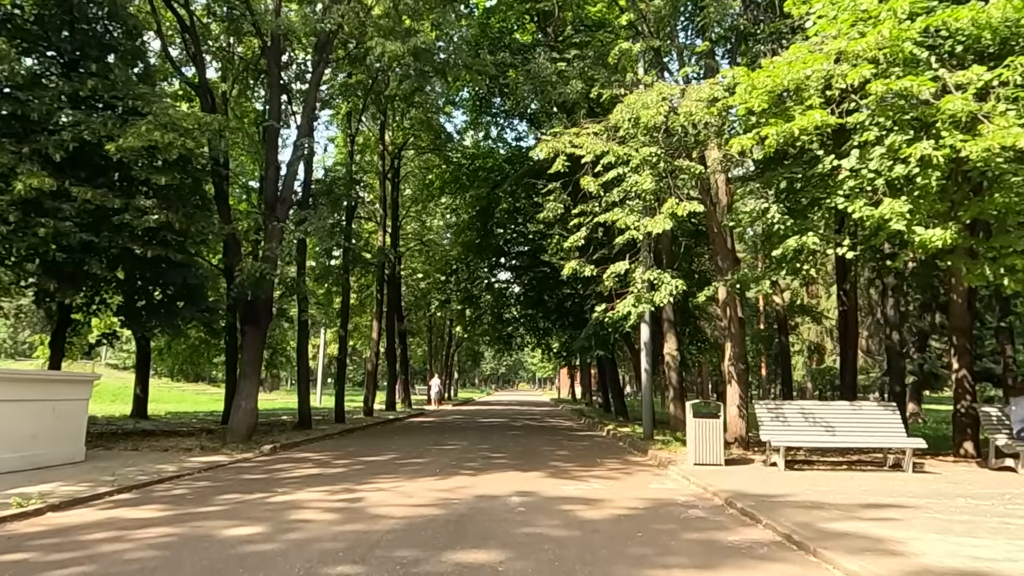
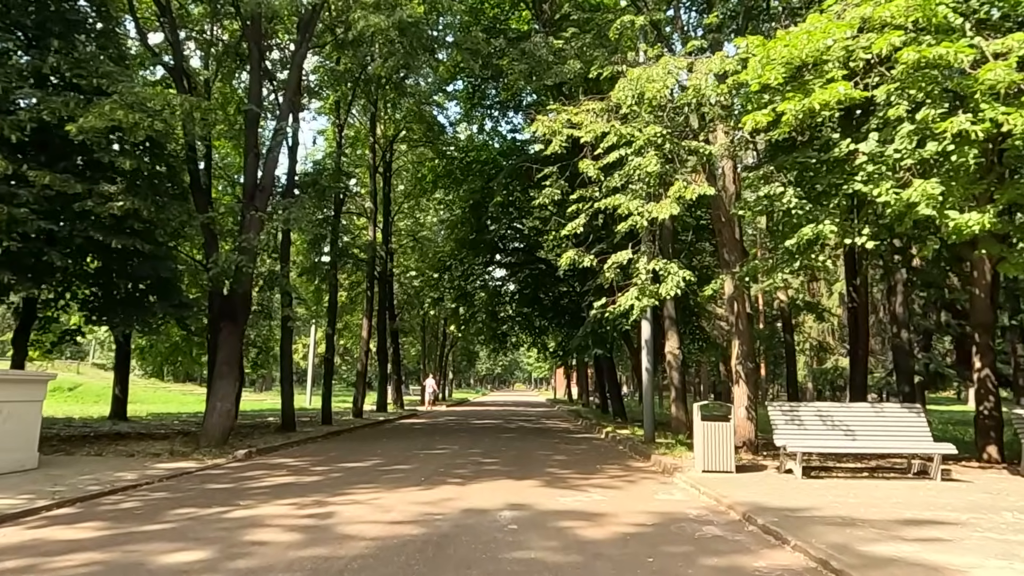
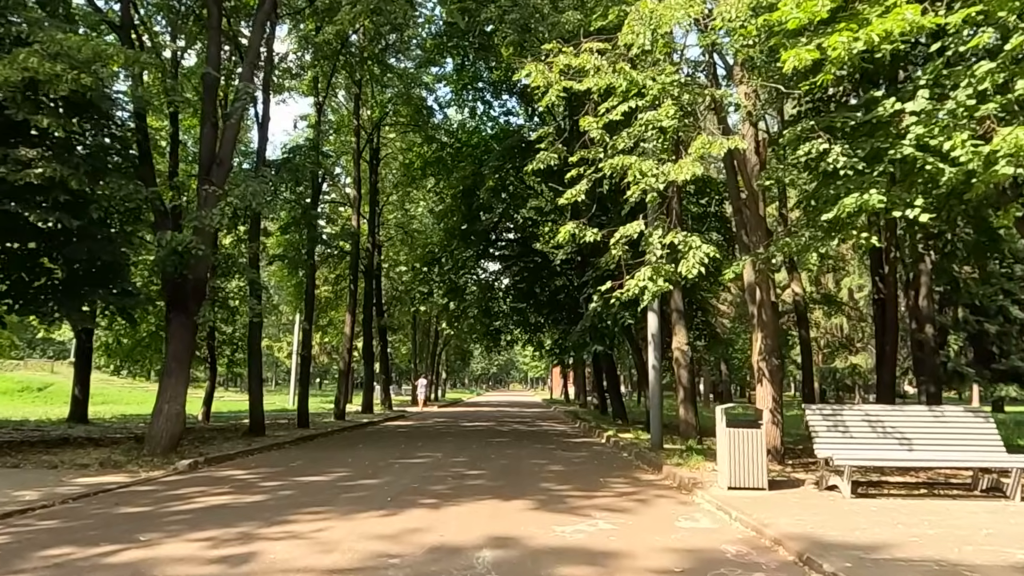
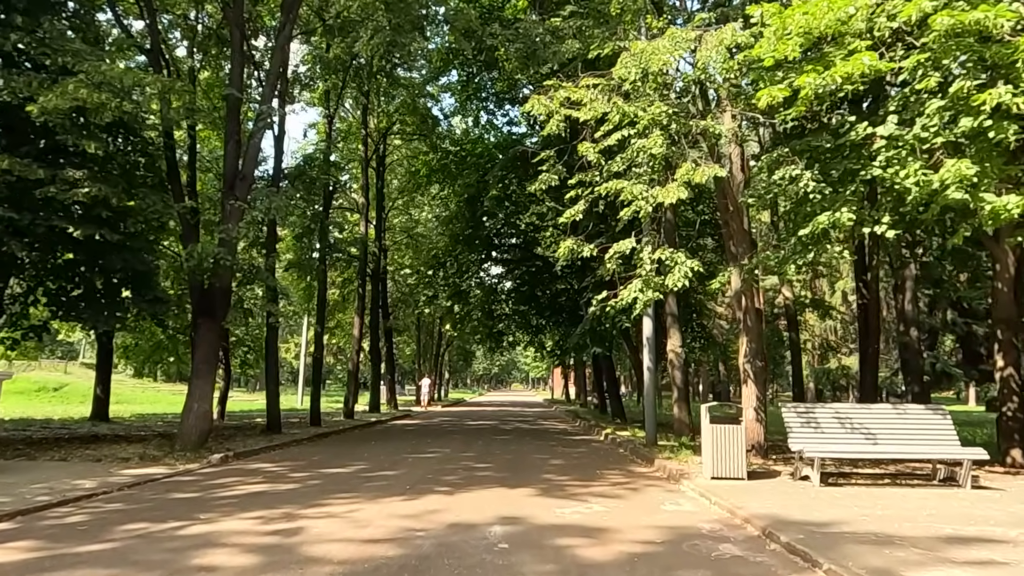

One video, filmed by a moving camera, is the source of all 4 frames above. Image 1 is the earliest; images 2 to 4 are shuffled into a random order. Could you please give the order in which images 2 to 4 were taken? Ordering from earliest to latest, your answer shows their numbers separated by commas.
2, 4, 3
